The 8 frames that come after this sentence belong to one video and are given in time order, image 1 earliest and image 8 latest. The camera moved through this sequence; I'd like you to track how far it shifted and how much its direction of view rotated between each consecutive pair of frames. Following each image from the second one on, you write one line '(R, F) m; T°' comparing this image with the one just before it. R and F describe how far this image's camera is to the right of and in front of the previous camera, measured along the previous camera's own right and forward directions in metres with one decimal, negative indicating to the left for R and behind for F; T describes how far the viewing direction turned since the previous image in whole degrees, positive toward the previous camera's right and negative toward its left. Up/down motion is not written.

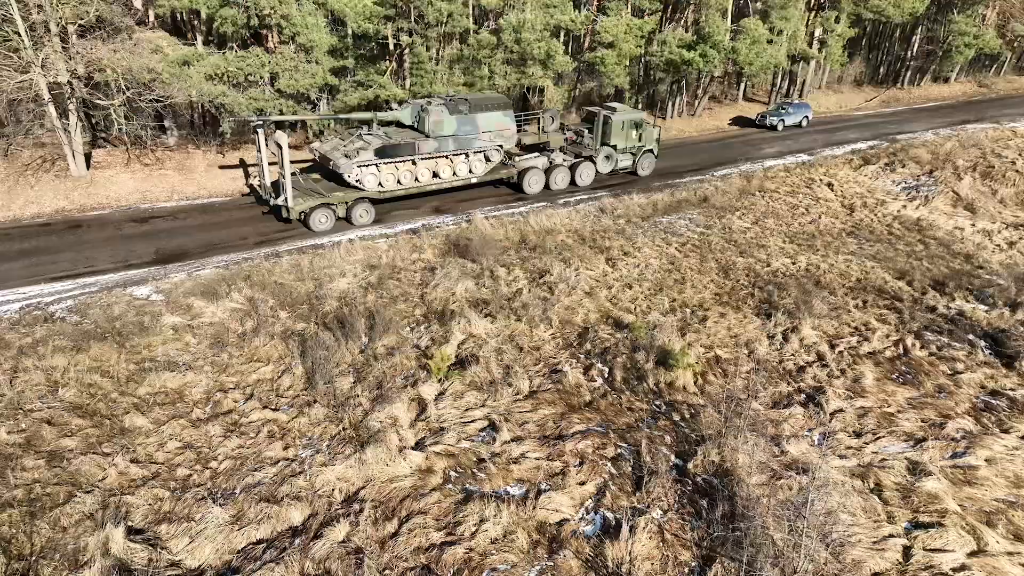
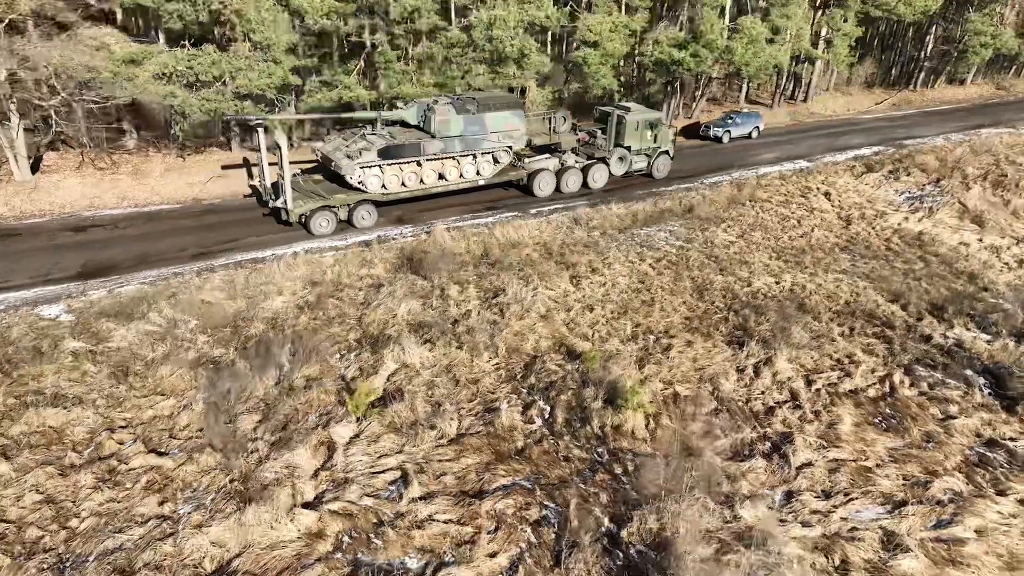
(+1.1, +1.2) m; -1°
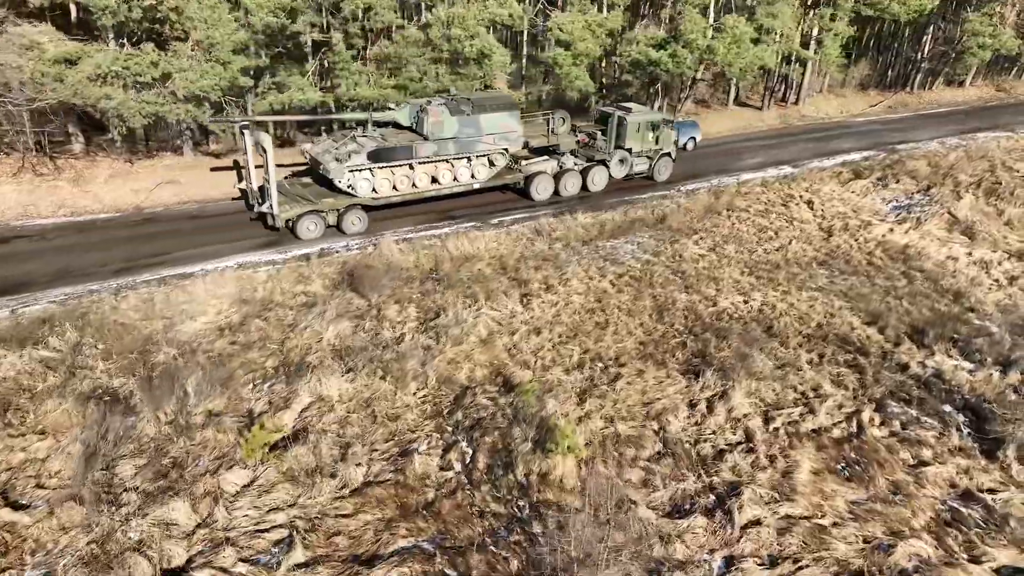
(+1.0, +1.0) m; 0°
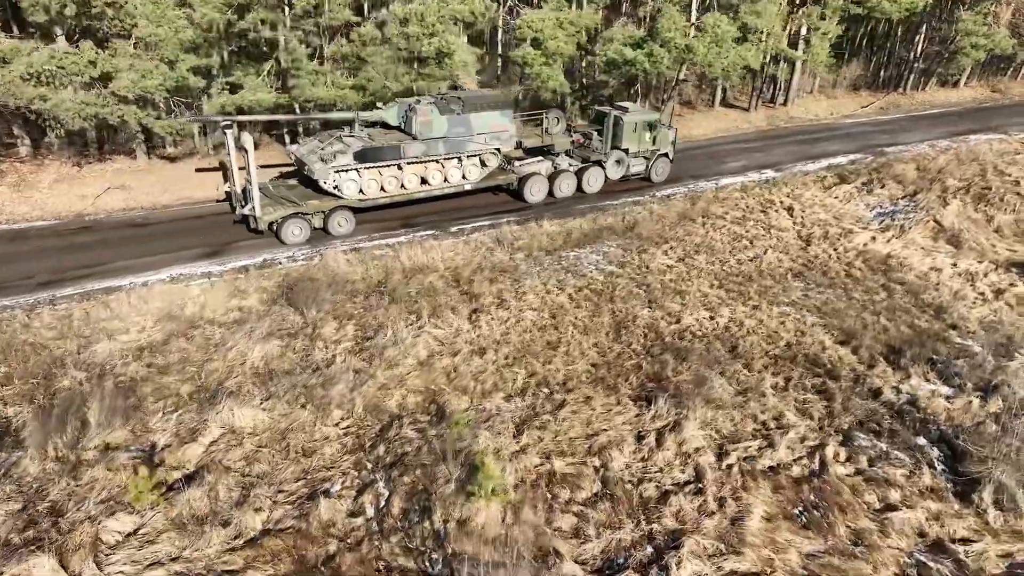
(+0.8, +0.9) m; 0°
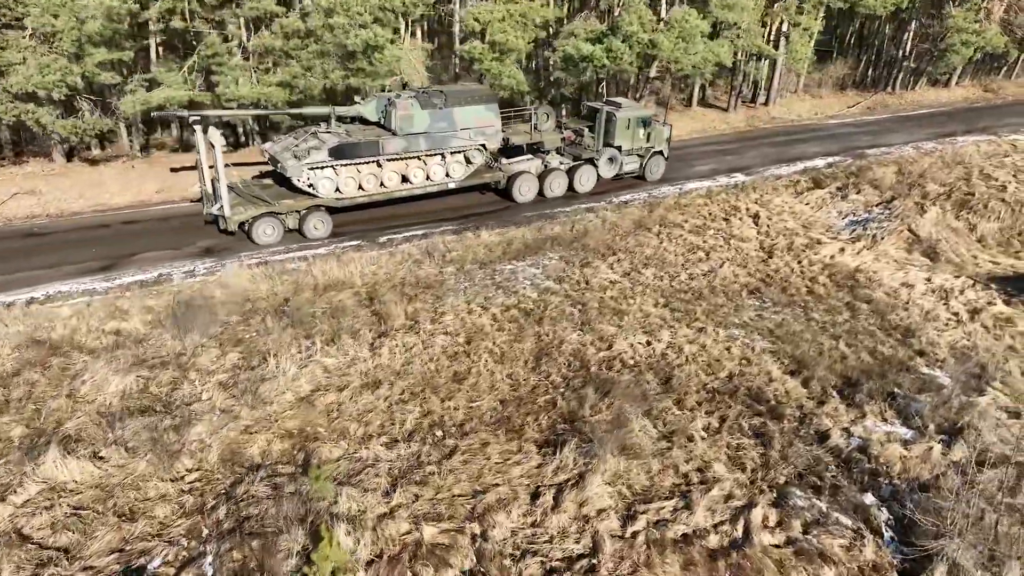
(+1.3, +1.4) m; 0°
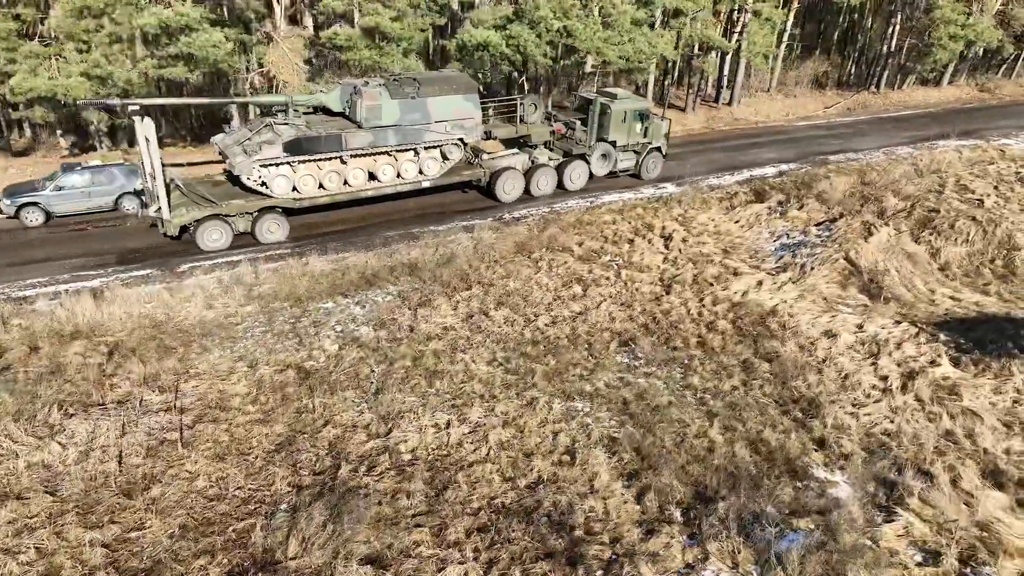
(+2.8, +2.9) m; -1°
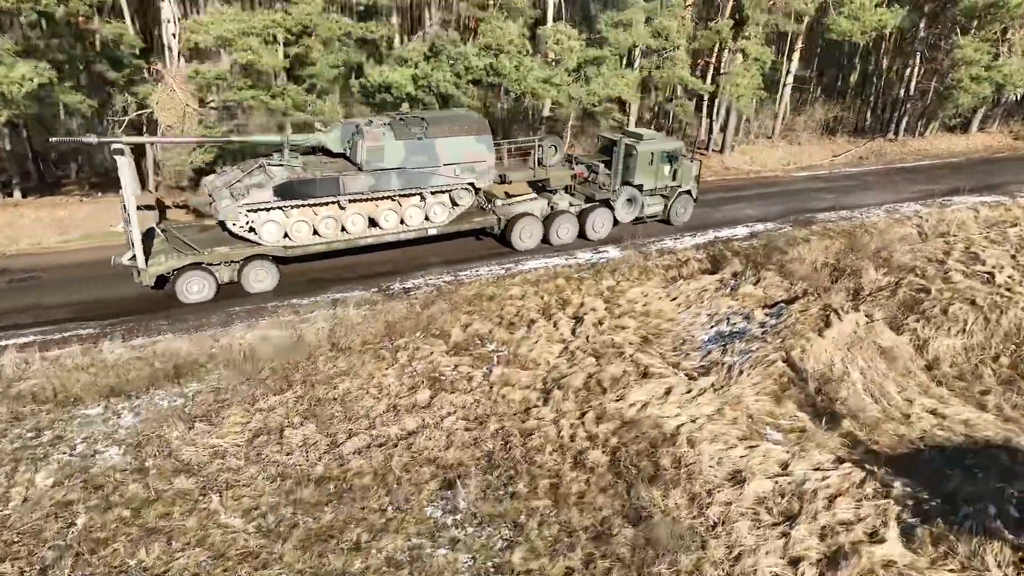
(+2.5, +2.6) m; -3°
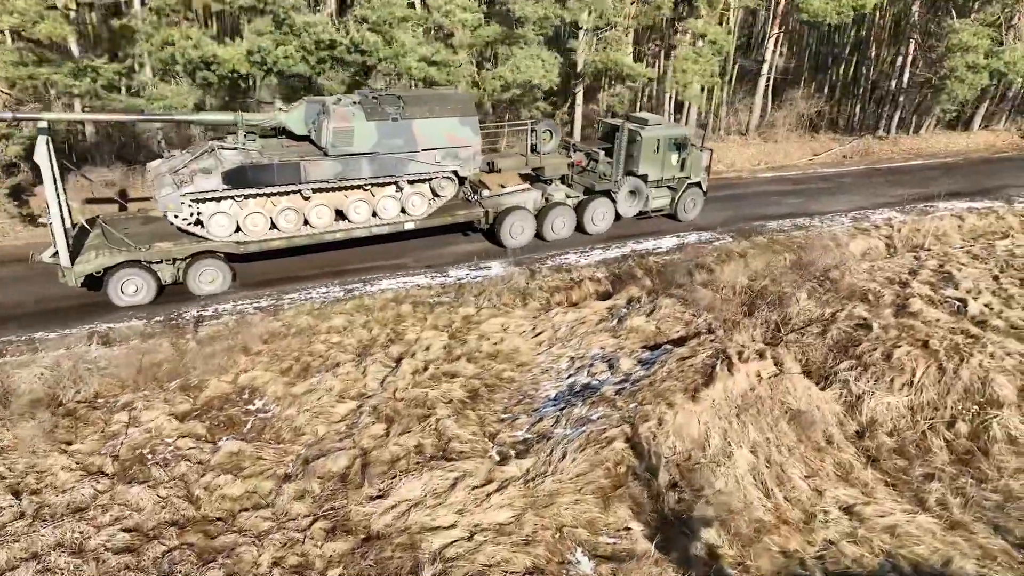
(+2.5, +2.7) m; -1°
